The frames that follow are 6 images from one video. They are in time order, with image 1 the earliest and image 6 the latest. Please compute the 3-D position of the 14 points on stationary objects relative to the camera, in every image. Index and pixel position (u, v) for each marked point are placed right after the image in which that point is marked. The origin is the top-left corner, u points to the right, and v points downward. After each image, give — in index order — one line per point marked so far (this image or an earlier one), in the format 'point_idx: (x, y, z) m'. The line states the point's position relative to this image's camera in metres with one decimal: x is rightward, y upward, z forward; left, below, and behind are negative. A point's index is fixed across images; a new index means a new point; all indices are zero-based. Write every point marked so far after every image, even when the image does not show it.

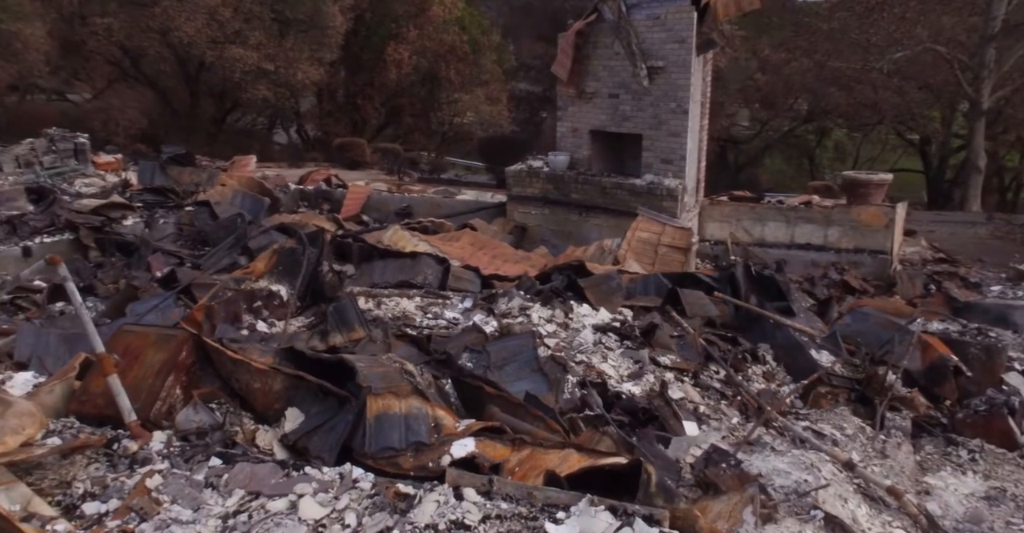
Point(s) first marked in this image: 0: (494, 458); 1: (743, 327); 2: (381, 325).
0: (-0.1, -0.7, +2.5) m
1: (+1.8, -0.5, +5.3) m
2: (-0.8, -0.4, +4.3) m
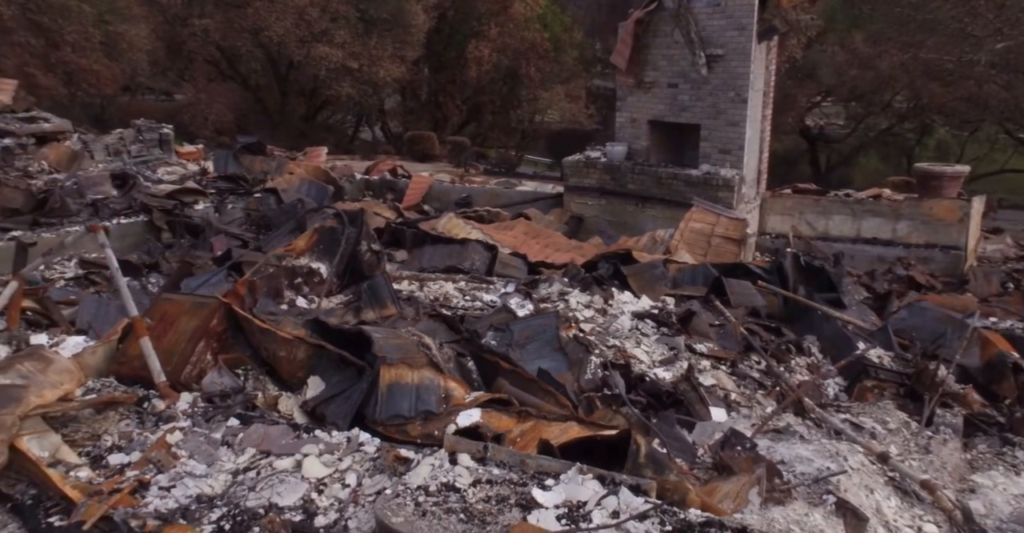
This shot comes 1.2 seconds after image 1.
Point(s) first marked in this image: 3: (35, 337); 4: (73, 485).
0: (-0.1, -0.6, +2.5) m
1: (+2.1, -0.4, +5.1) m
2: (-0.6, -0.2, +4.3) m
3: (-2.5, -0.4, +3.5) m
4: (-1.4, -0.7, +2.1) m
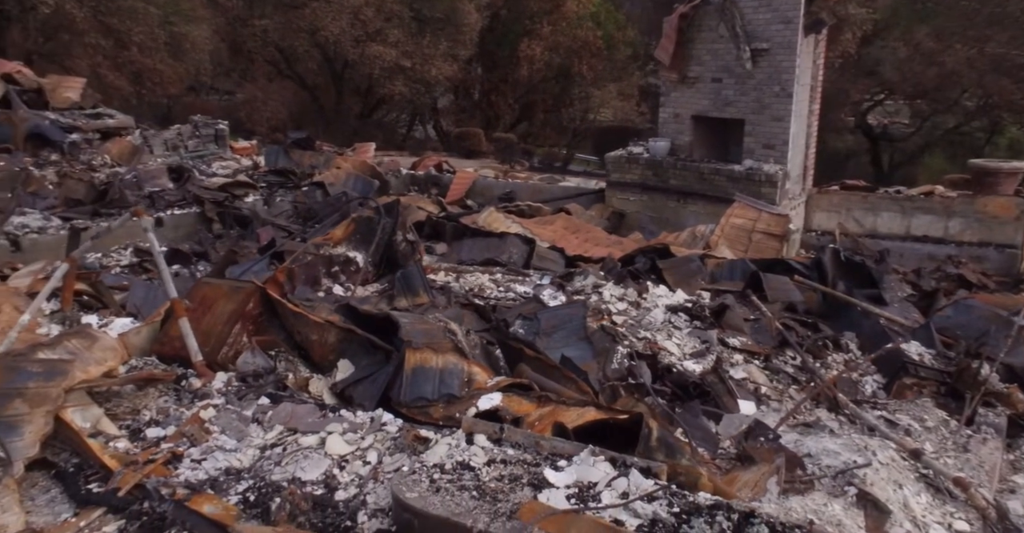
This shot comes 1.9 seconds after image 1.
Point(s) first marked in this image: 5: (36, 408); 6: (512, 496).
0: (0.0, -0.5, +2.5) m
1: (+2.3, -0.4, +5.0) m
2: (-0.4, -0.2, +4.4) m
3: (-2.3, -0.3, +3.7) m
4: (-1.3, -0.6, +2.3) m
5: (-1.6, -0.5, +2.3) m
6: (0.0, -0.6, +1.9) m
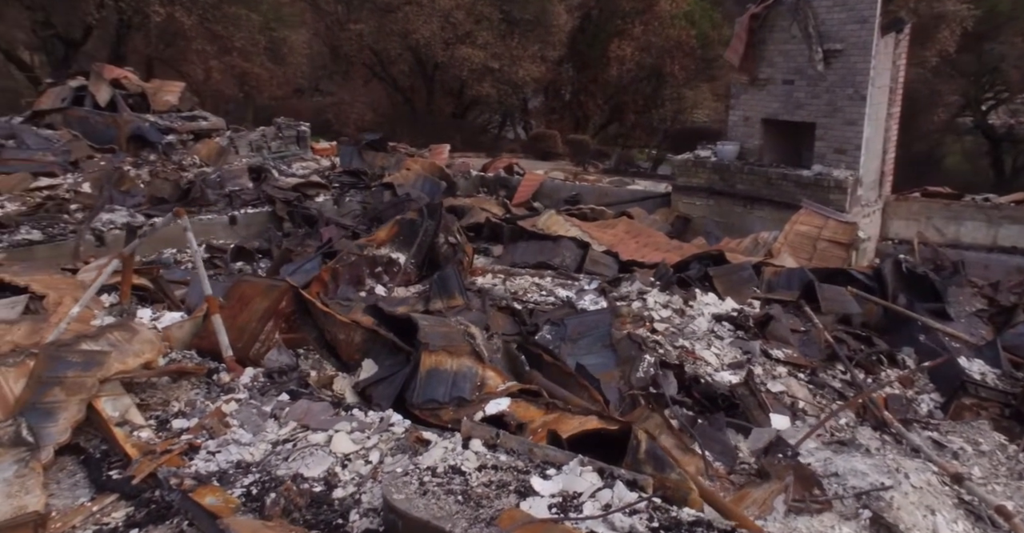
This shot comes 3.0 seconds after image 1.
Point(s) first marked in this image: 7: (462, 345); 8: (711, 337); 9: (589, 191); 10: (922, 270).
0: (0.0, -0.5, +2.5) m
1: (+2.6, -0.4, +4.7) m
2: (-0.2, -0.2, +4.4) m
3: (-2.1, -0.3, +4.0) m
4: (-1.3, -0.6, +2.4) m
5: (-1.6, -0.5, +2.5) m
6: (0.0, -0.7, +1.9) m
7: (-0.2, -0.3, +2.9) m
8: (+1.3, -0.5, +4.4) m
9: (+1.1, +1.1, +9.8) m
10: (+3.1, 0.0, +5.2) m
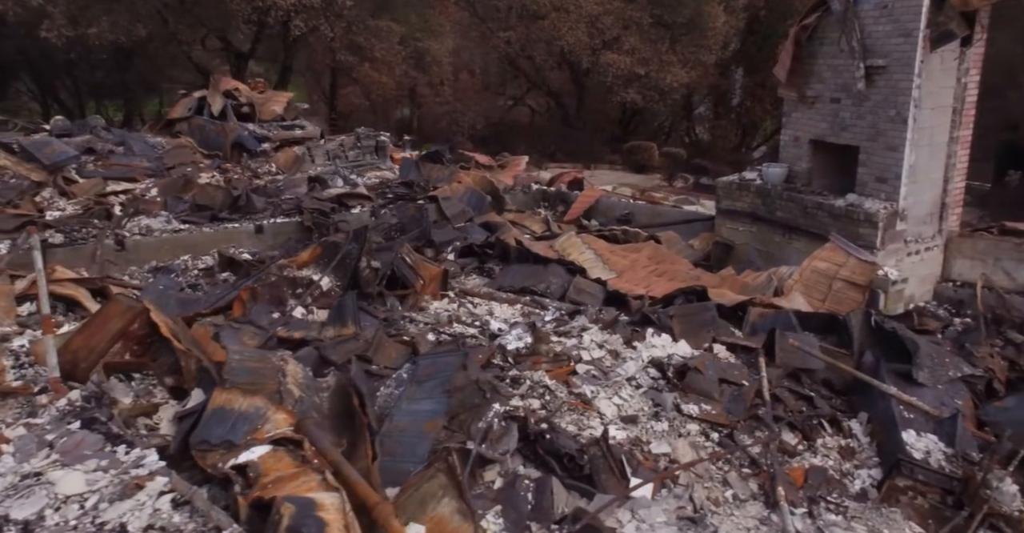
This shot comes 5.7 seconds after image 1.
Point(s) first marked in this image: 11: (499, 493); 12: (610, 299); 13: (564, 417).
0: (-0.8, -0.7, +2.3) m
1: (+2.0, -0.7, +4.1) m
2: (-0.8, -0.4, +4.3) m
3: (-2.8, -0.3, +4.1) m
4: (-2.2, -0.7, +2.4) m
5: (-2.4, -0.5, +2.6) m
6: (-1.0, -0.8, +1.8) m
7: (-1.0, -0.5, +2.8) m
8: (+0.7, -0.7, +4.0) m
9: (+1.3, +0.8, +9.5) m
10: (+2.6, -0.4, +4.6) m
11: (-0.1, -0.9, +2.8) m
12: (+0.9, -0.3, +6.7) m
13: (+0.3, -0.8, +3.6) m
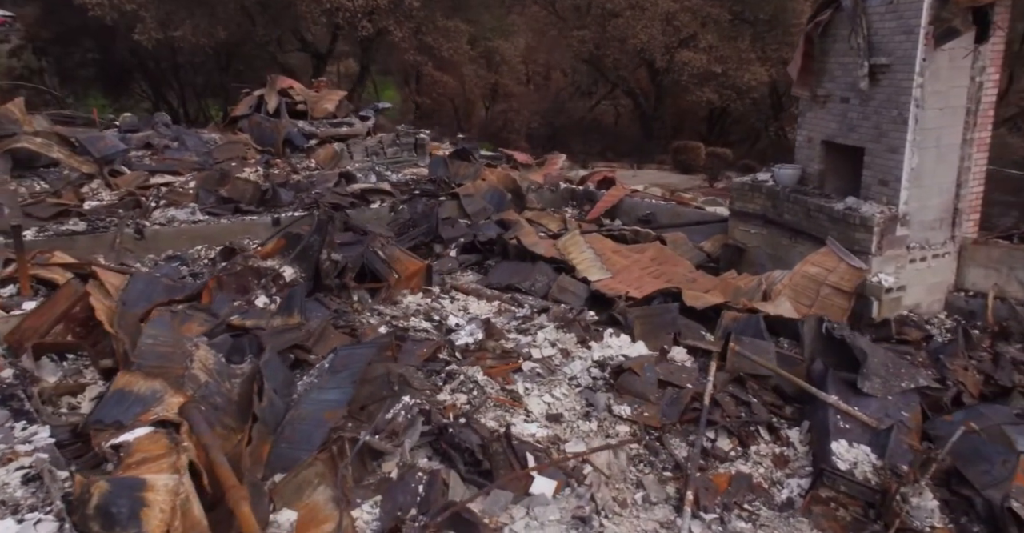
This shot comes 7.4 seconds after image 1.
0: (-1.3, -0.6, +2.4) m
1: (+1.7, -0.8, +4.0) m
2: (-1.1, -0.3, +4.4) m
3: (-3.1, -0.2, +4.4) m
4: (-2.7, -0.6, +2.6) m
5: (-2.9, -0.5, +2.8) m
6: (-1.5, -0.7, +1.9) m
7: (-1.5, -0.4, +2.9) m
8: (+0.3, -0.7, +4.0) m
9: (+1.4, +0.8, +9.4) m
10: (+2.3, -0.4, +4.4) m
11: (-0.5, -0.9, +2.8) m
12: (+0.8, -0.3, +6.7) m
13: (-0.1, -0.8, +3.6) m
